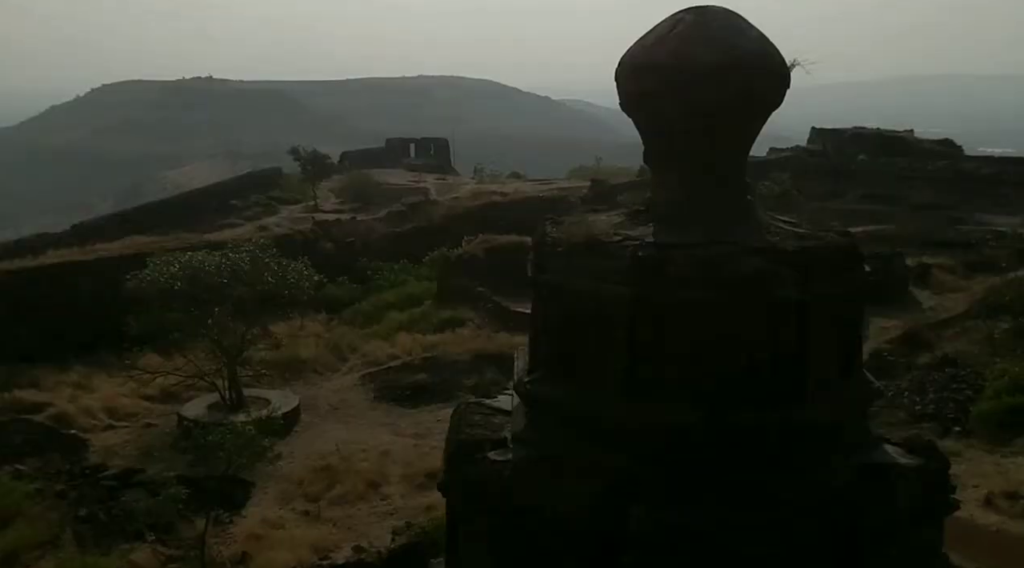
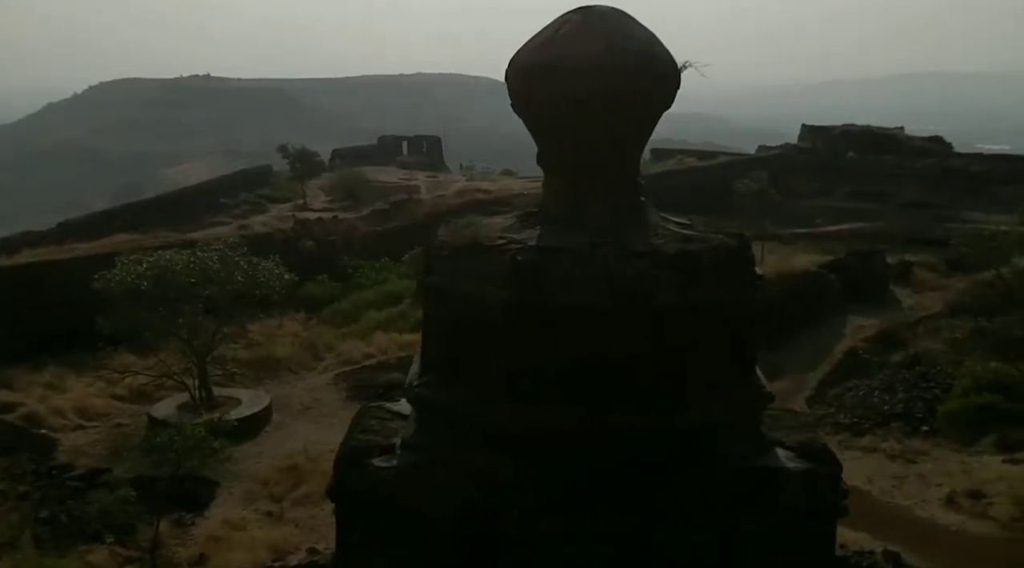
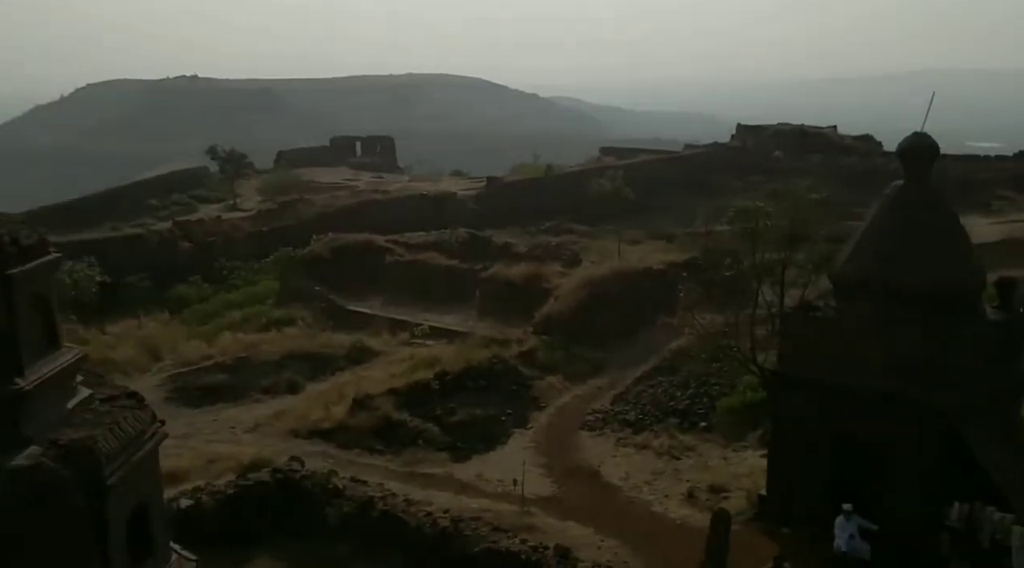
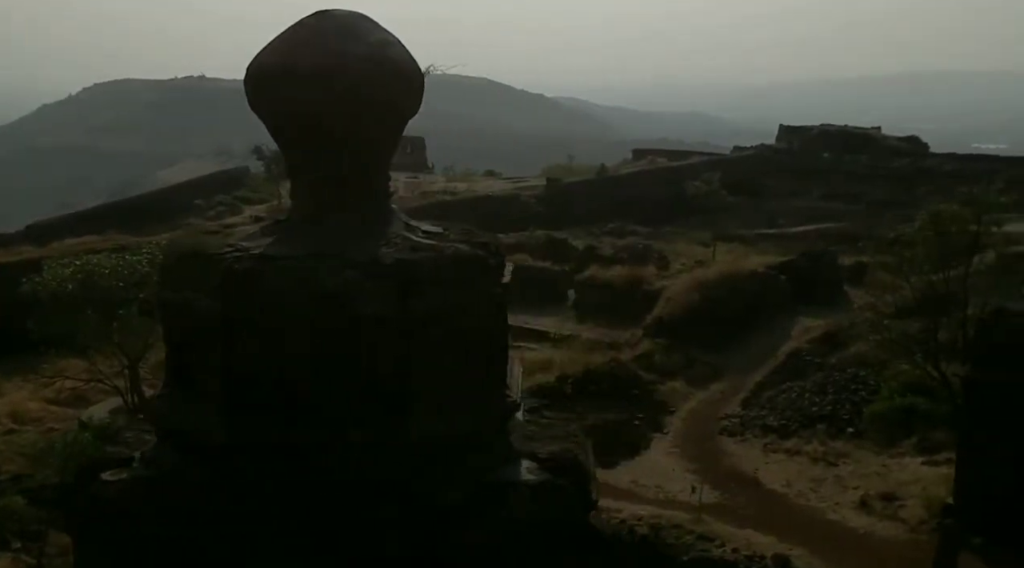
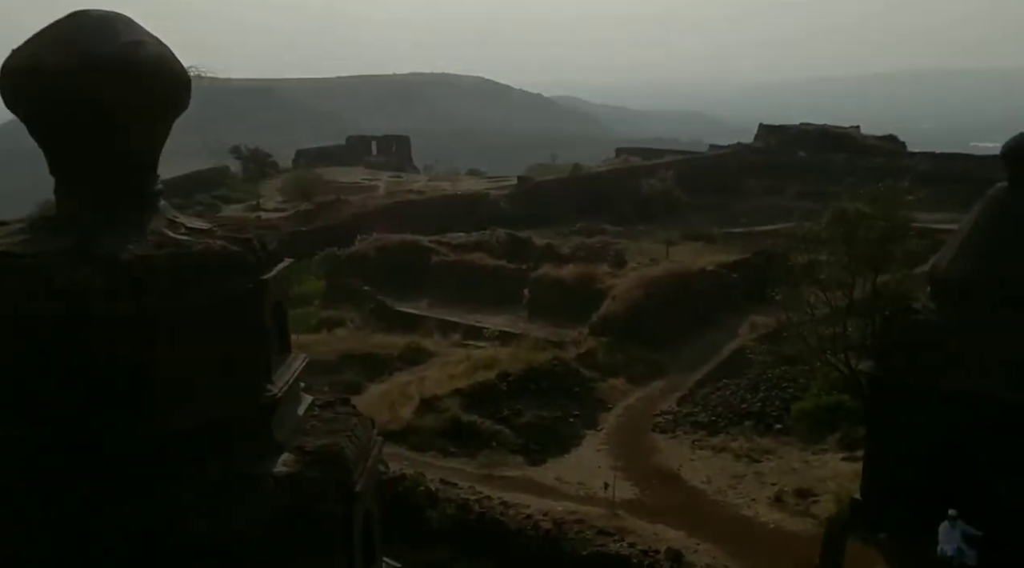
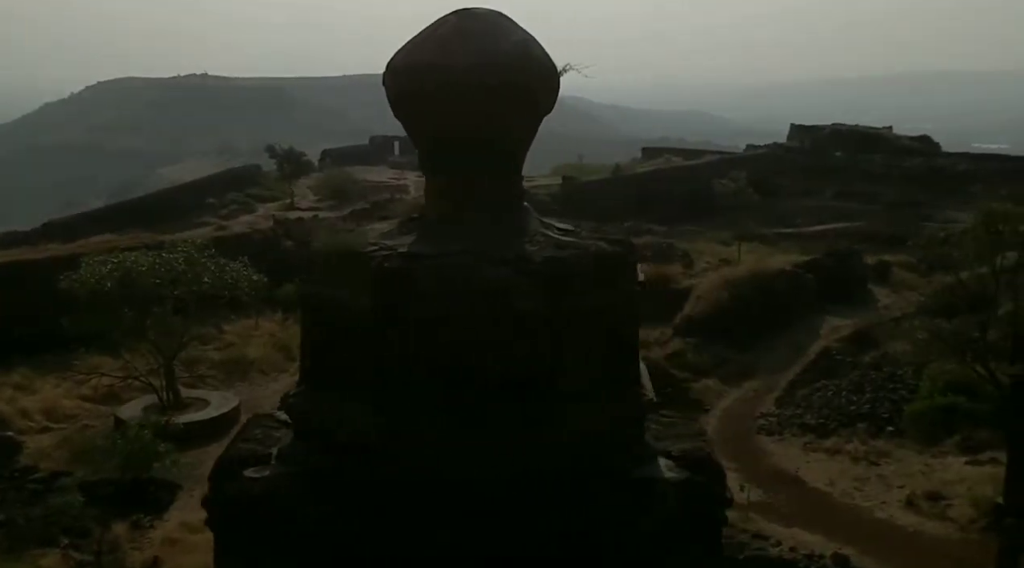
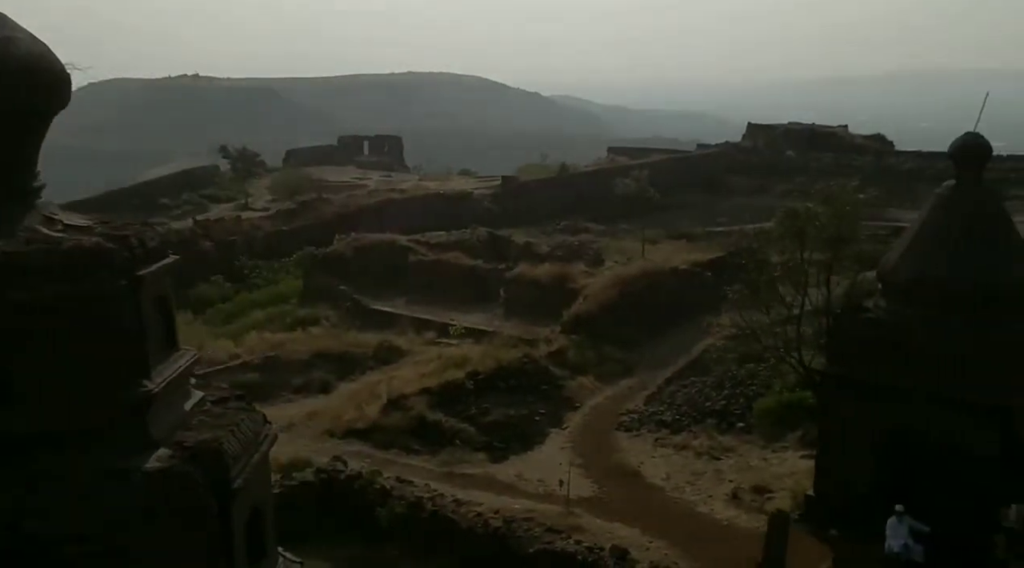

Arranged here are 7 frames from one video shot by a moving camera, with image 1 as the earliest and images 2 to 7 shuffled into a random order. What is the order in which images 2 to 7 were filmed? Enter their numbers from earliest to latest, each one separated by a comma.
2, 6, 4, 5, 7, 3
